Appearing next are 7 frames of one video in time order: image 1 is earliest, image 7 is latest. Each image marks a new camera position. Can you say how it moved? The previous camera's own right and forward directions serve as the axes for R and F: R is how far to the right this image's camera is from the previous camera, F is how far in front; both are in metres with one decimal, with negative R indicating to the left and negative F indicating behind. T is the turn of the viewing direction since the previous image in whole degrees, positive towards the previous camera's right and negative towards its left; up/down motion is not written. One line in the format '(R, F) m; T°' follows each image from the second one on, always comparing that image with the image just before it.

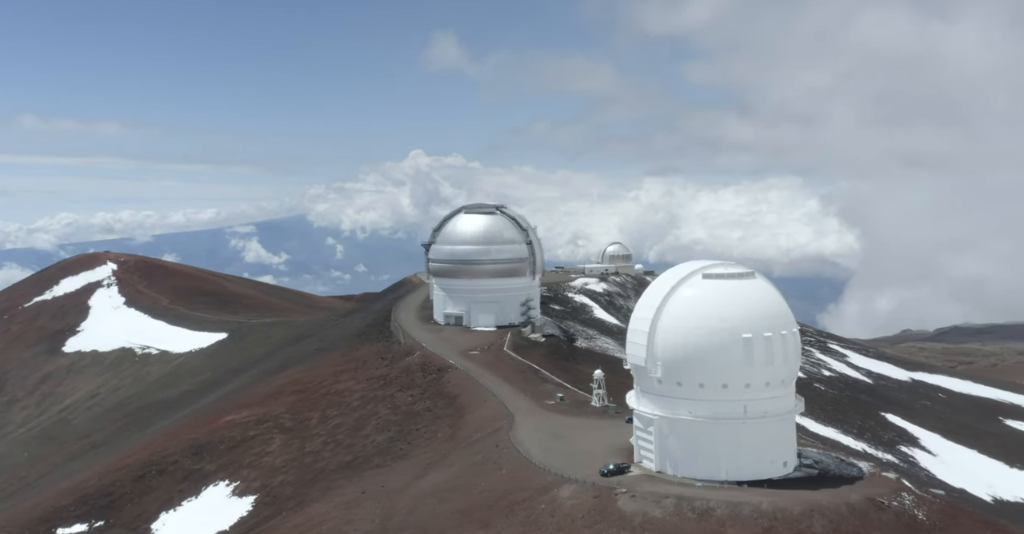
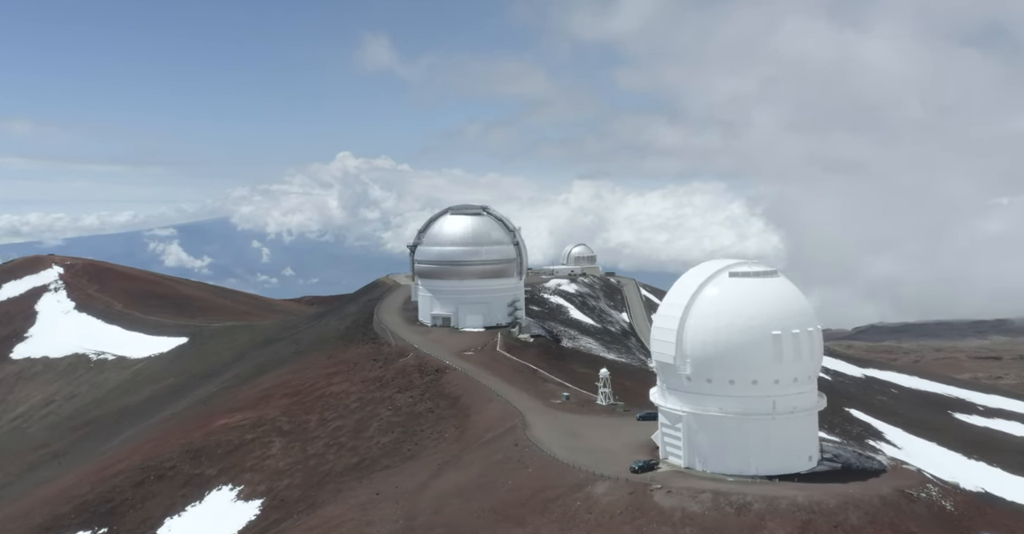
(-2.1, +0.2) m; +2°
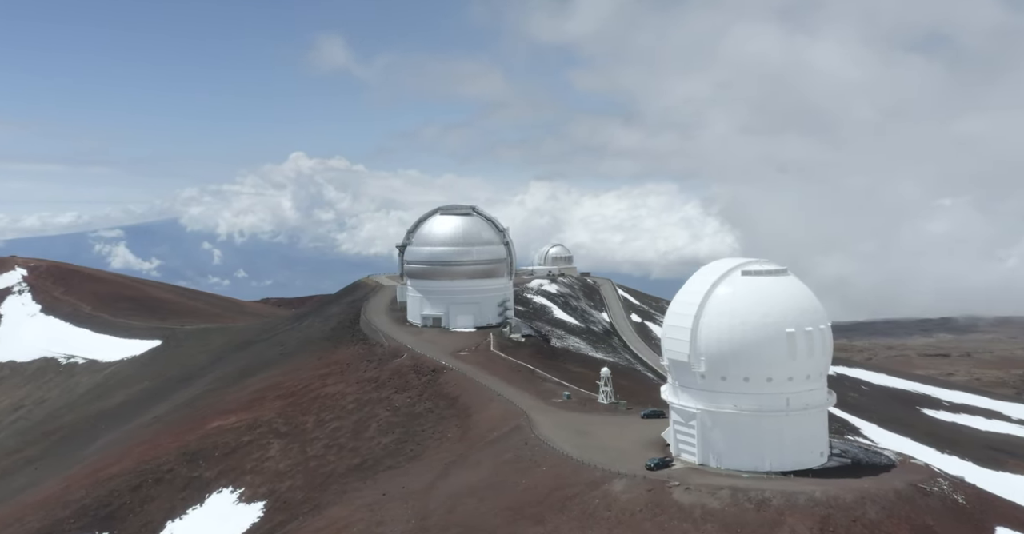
(-1.2, +0.1) m; +2°
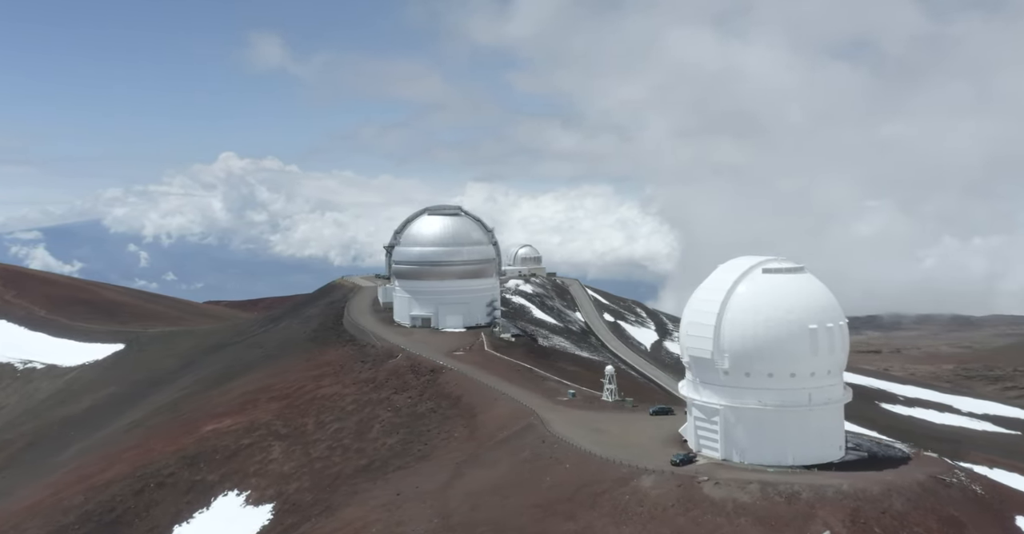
(-1.8, 0.0) m; +2°
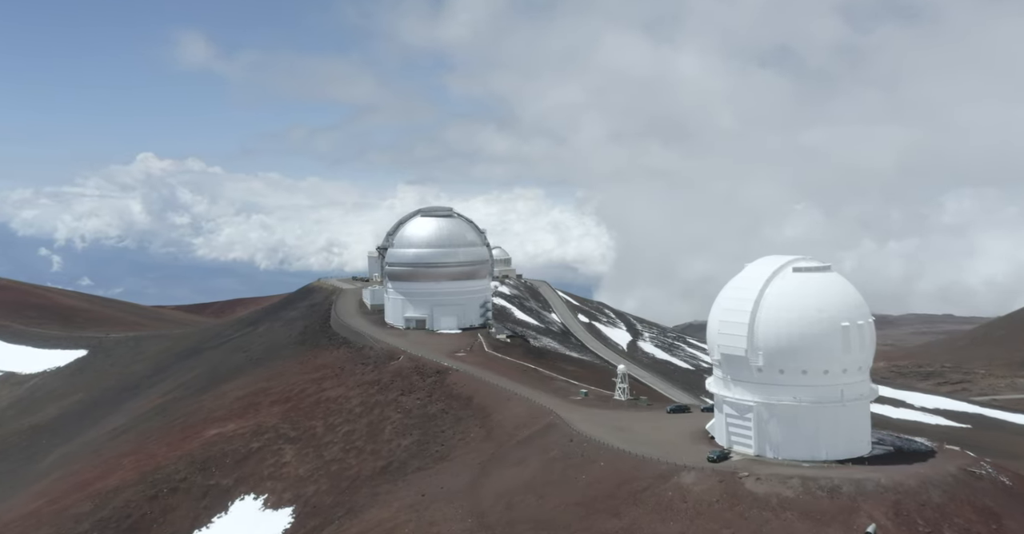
(-2.2, -0.1) m; +2°
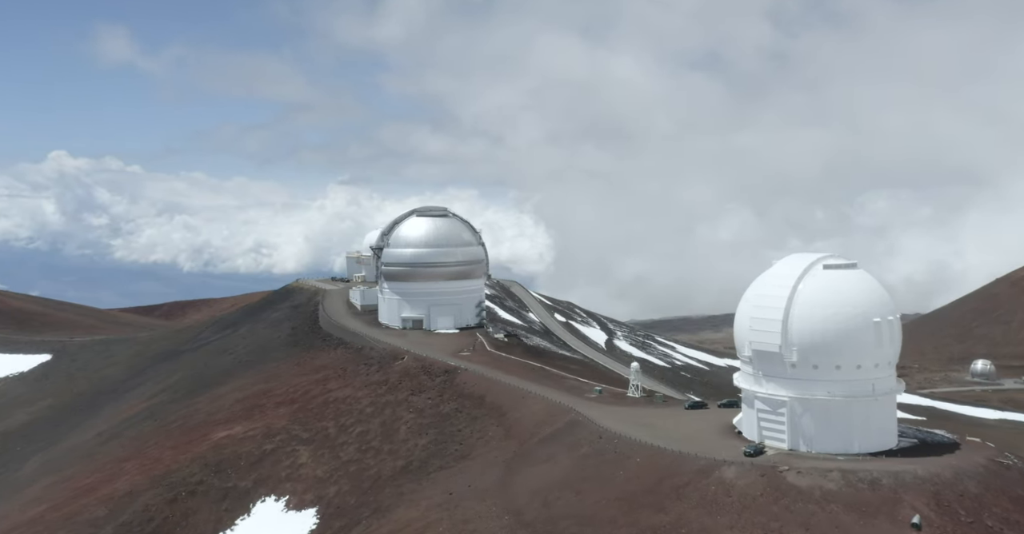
(-2.2, -0.2) m; +2°
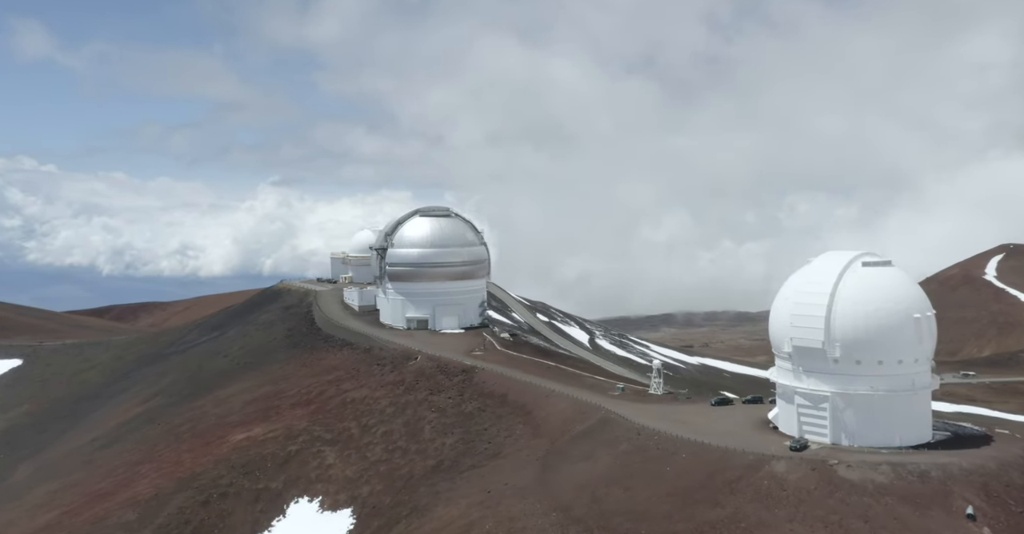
(-2.5, -0.3) m; +2°
